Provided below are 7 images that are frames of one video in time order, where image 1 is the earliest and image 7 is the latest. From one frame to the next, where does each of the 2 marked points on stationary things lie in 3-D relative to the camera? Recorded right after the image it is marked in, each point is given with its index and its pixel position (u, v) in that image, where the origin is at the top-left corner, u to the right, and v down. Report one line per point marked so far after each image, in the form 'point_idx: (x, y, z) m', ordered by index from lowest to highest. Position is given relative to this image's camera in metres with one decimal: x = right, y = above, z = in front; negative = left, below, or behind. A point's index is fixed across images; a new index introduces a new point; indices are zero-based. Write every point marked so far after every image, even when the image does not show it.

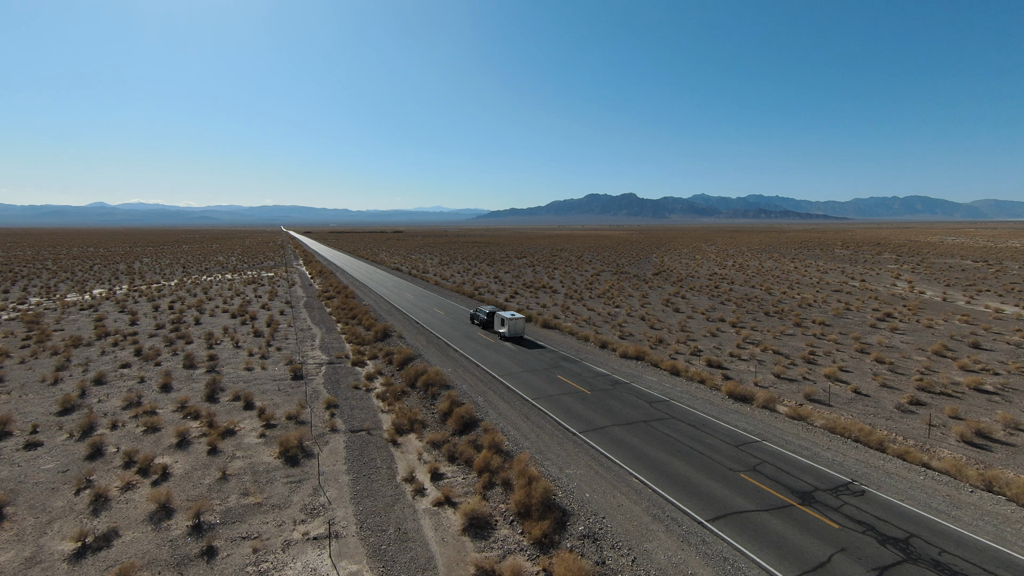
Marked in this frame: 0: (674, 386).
0: (+5.8, -3.5, +18.3) m
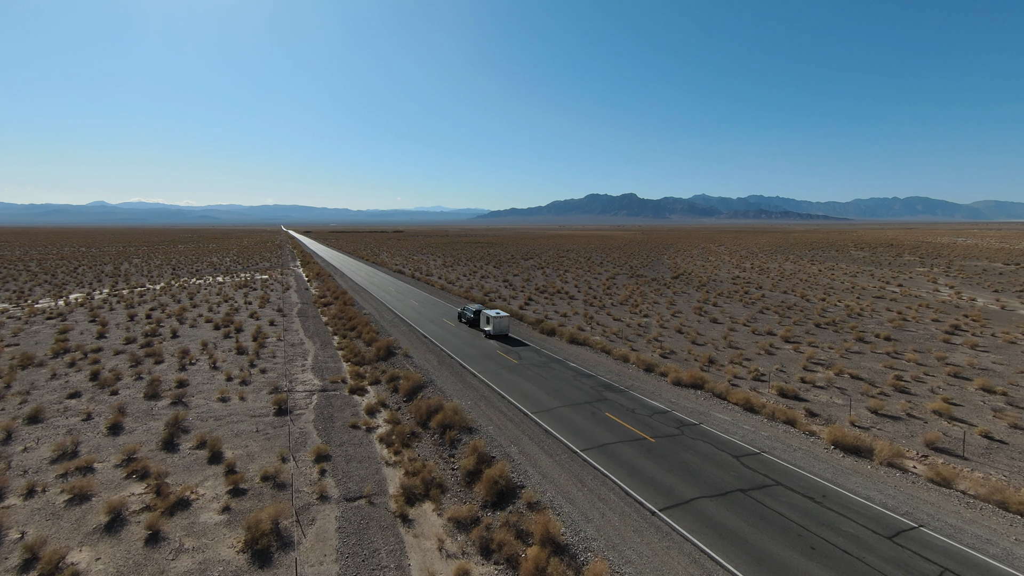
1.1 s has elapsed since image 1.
0: (+6.9, -4.0, +14.4) m
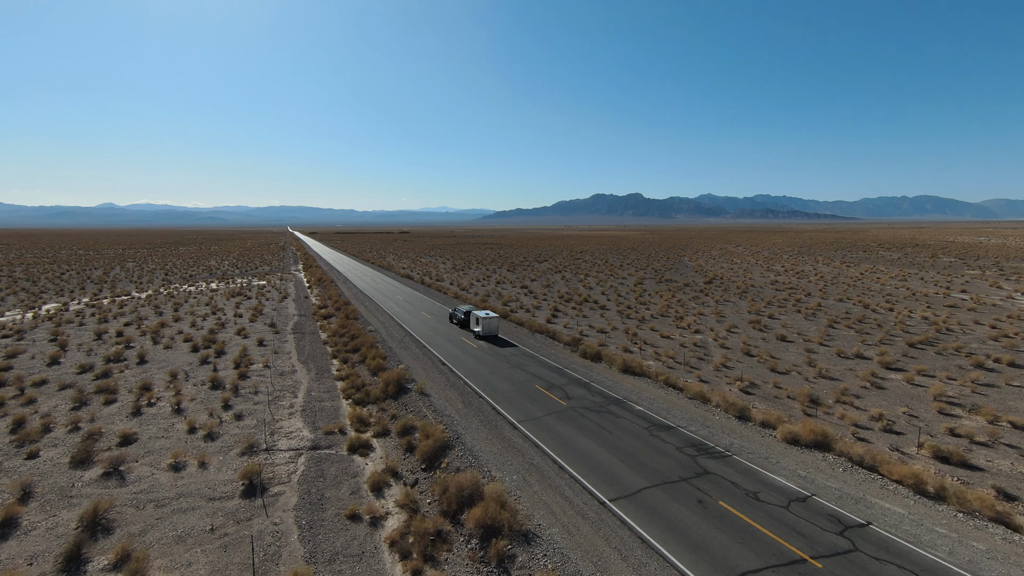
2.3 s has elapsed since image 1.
0: (+8.4, -4.6, +9.5) m
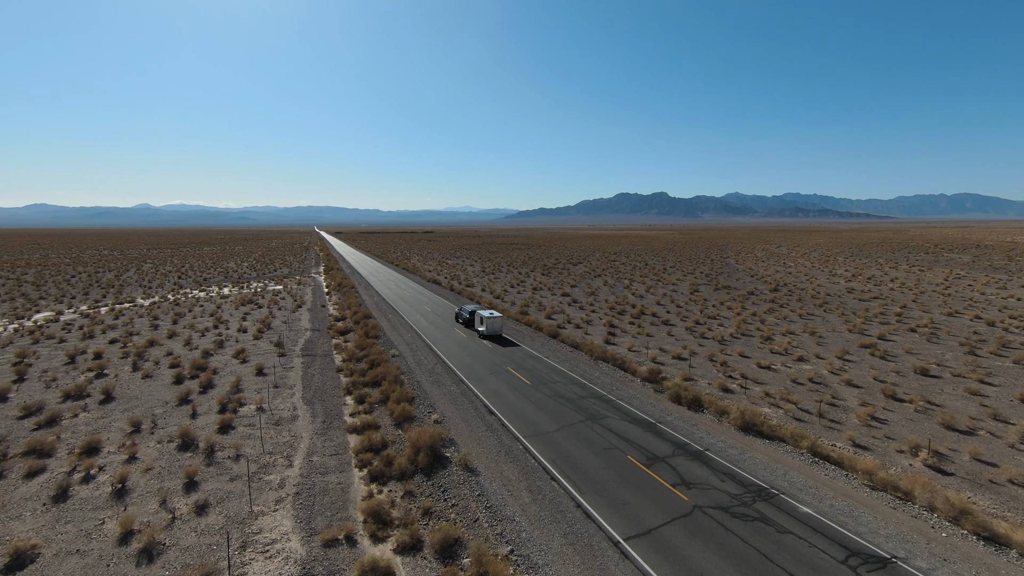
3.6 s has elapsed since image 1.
0: (+10.0, -5.4, +3.6) m
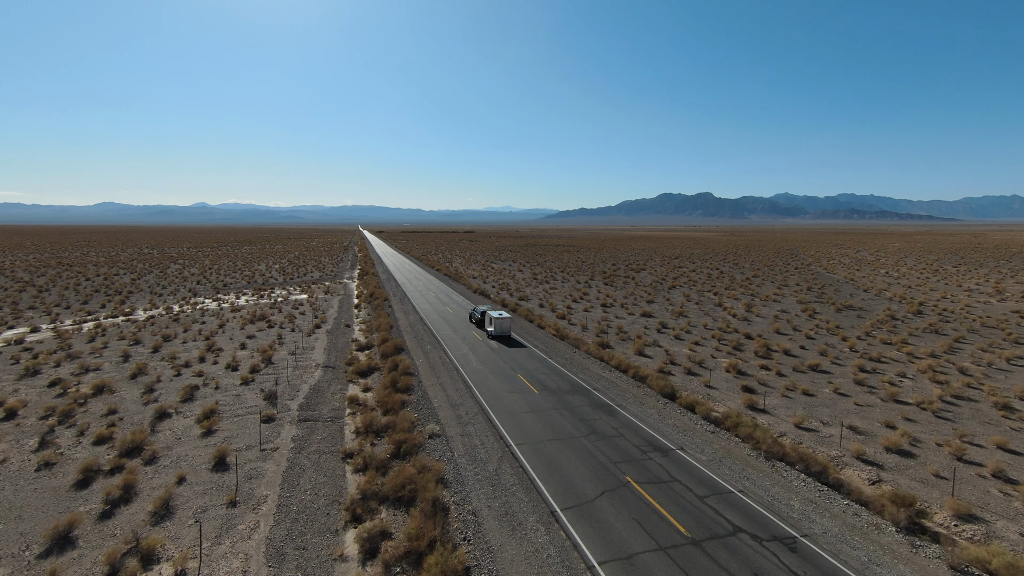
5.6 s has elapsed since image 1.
0: (+11.5, -6.7, -5.9) m
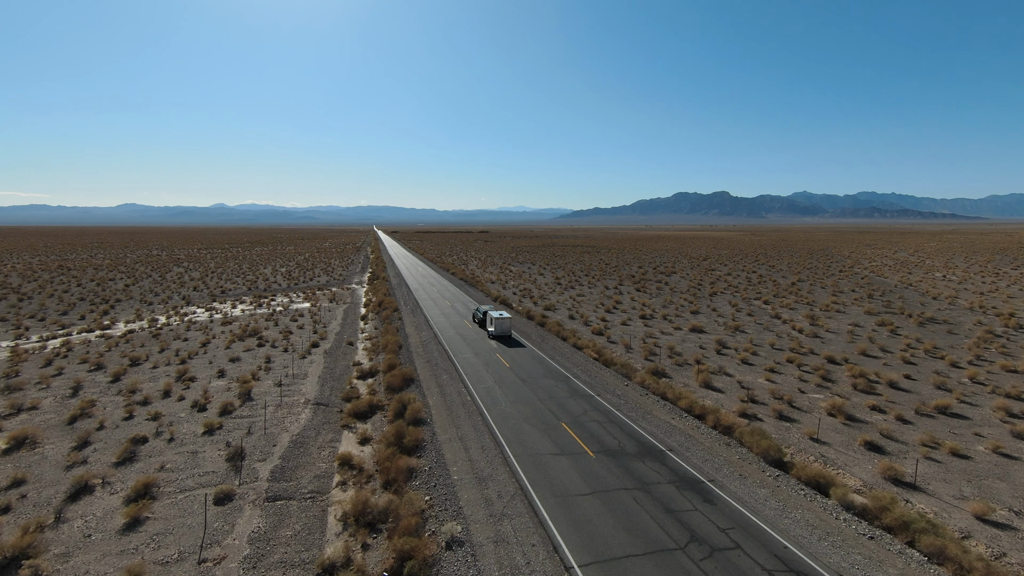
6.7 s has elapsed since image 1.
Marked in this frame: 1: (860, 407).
0: (+12.1, -7.3, -11.1) m
1: (+12.2, -4.0, +18.0) m
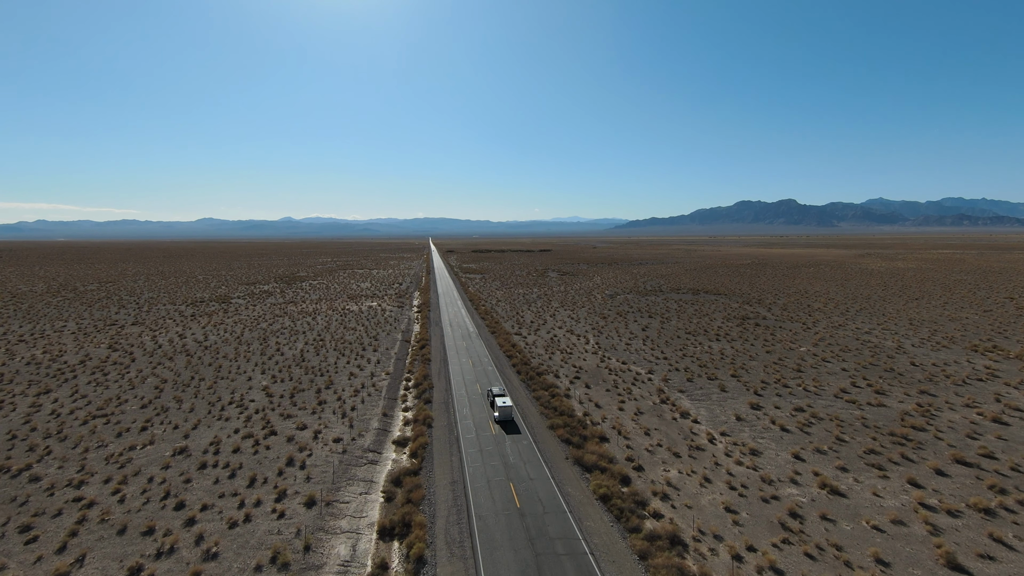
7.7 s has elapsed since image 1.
0: (+9.3, -9.0, -12.7) m
1: (+12.6, -6.3, +16.3) m
